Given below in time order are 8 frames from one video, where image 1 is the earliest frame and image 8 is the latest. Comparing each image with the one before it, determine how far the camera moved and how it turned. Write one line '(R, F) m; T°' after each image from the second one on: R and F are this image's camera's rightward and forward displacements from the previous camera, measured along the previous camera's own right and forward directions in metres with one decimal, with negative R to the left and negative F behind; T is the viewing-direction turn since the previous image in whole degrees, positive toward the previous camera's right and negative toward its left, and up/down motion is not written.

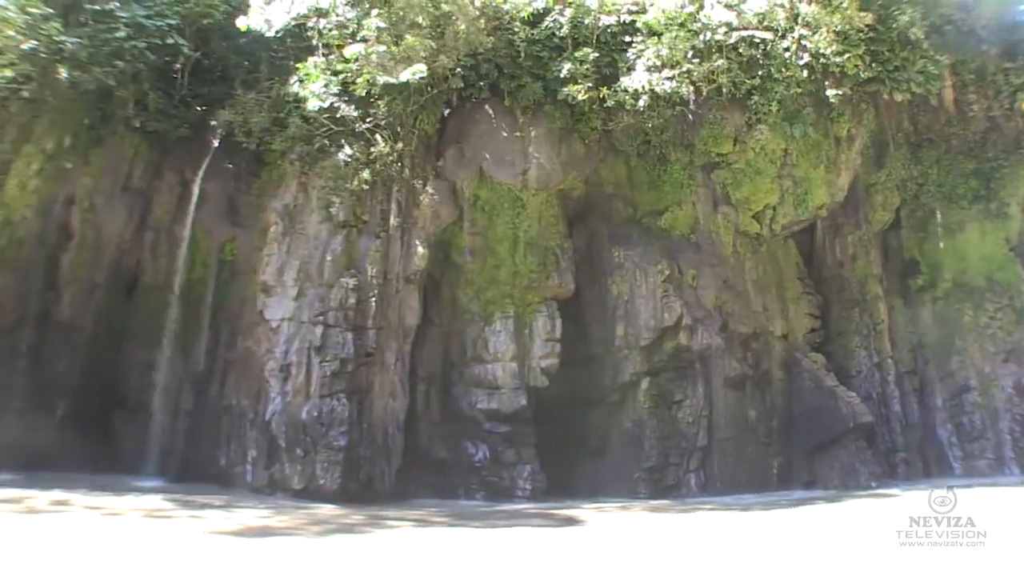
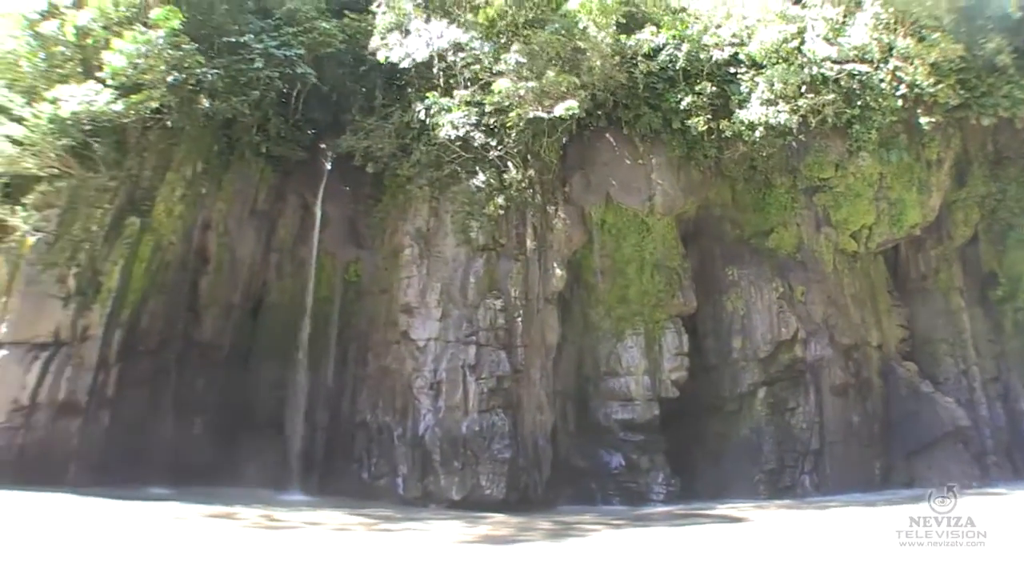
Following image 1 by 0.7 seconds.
(-2.2, -0.6) m; +3°
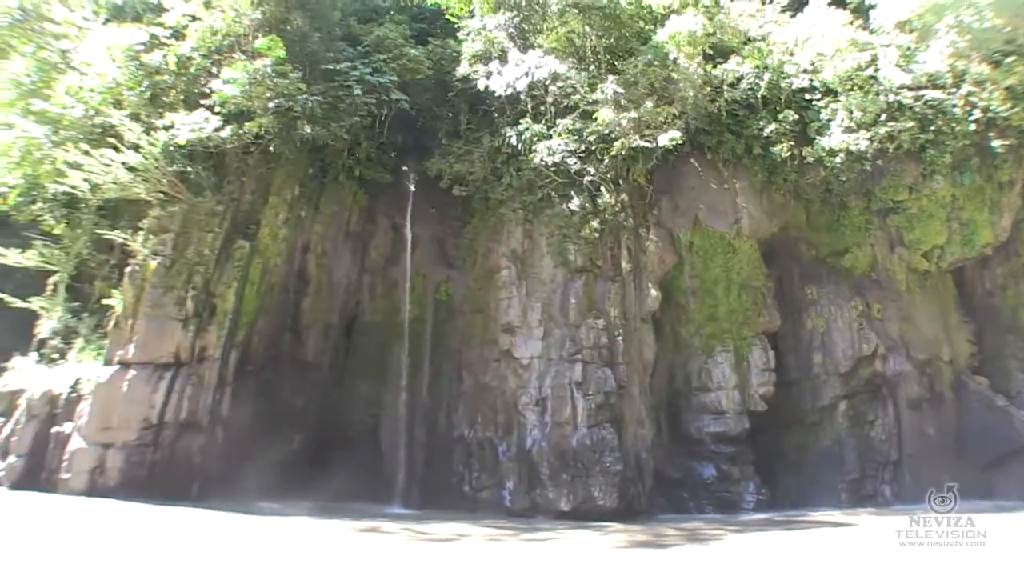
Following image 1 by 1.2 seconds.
(-1.6, -0.5) m; +1°
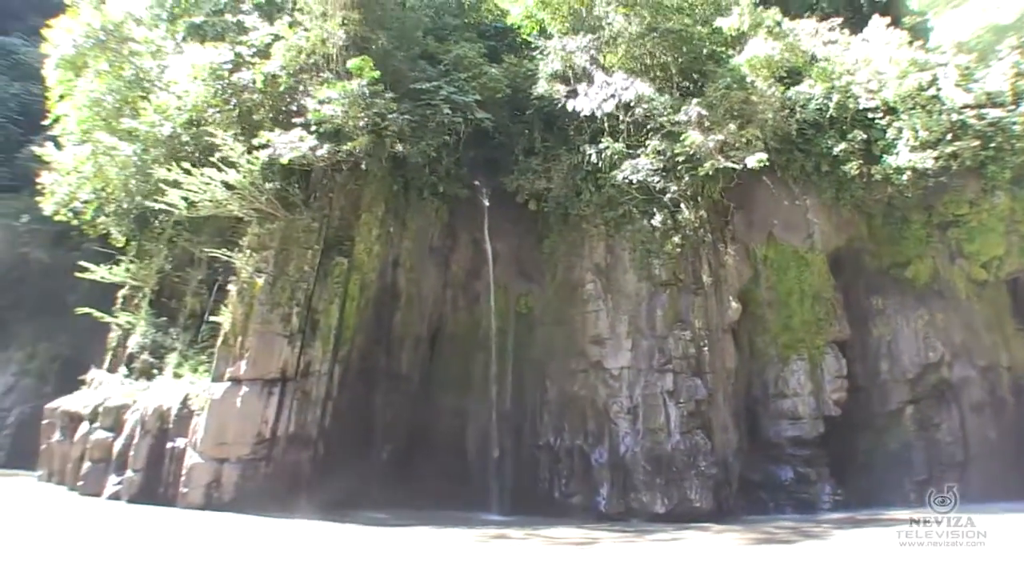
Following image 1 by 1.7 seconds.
(-1.6, -0.4) m; +2°
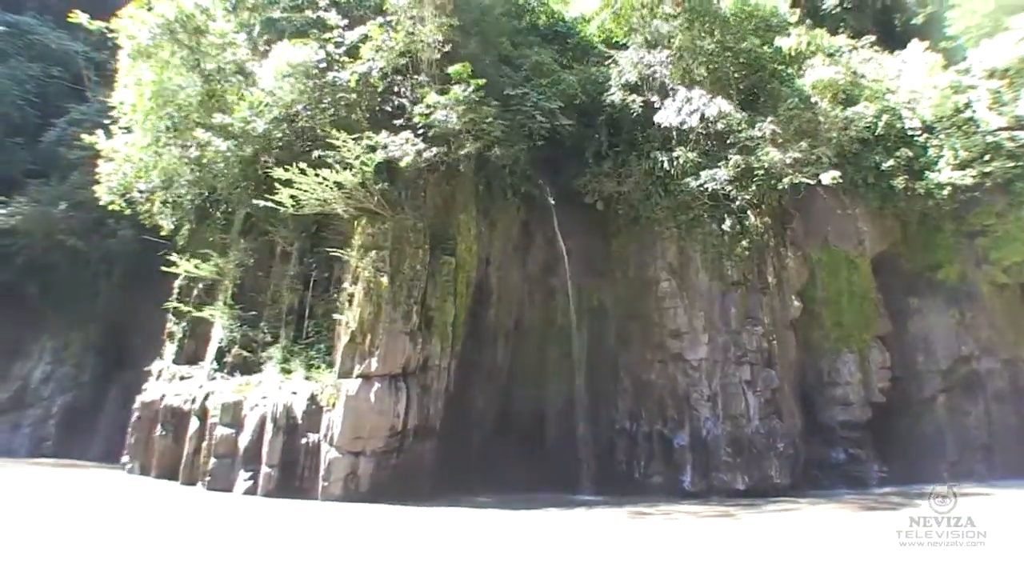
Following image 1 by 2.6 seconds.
(-2.9, -0.6) m; +7°
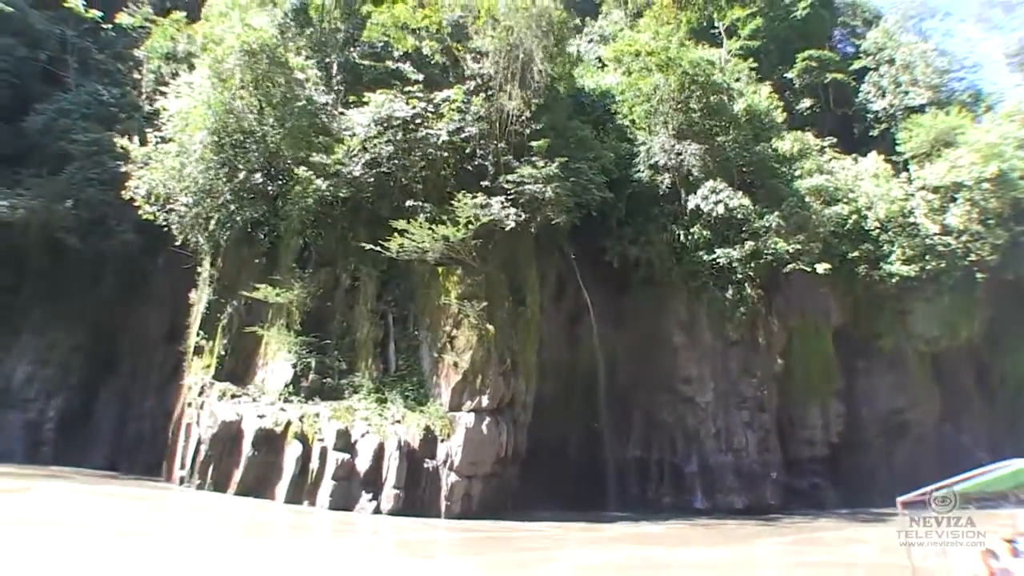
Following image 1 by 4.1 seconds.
(-4.4, -1.3) m; +13°
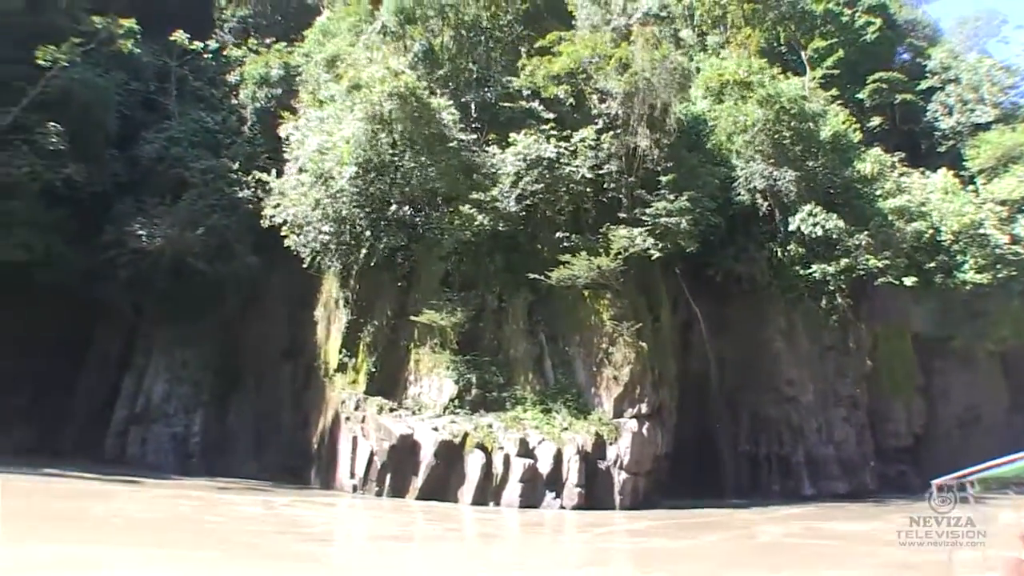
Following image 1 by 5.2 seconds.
(-2.8, -1.7) m; +1°
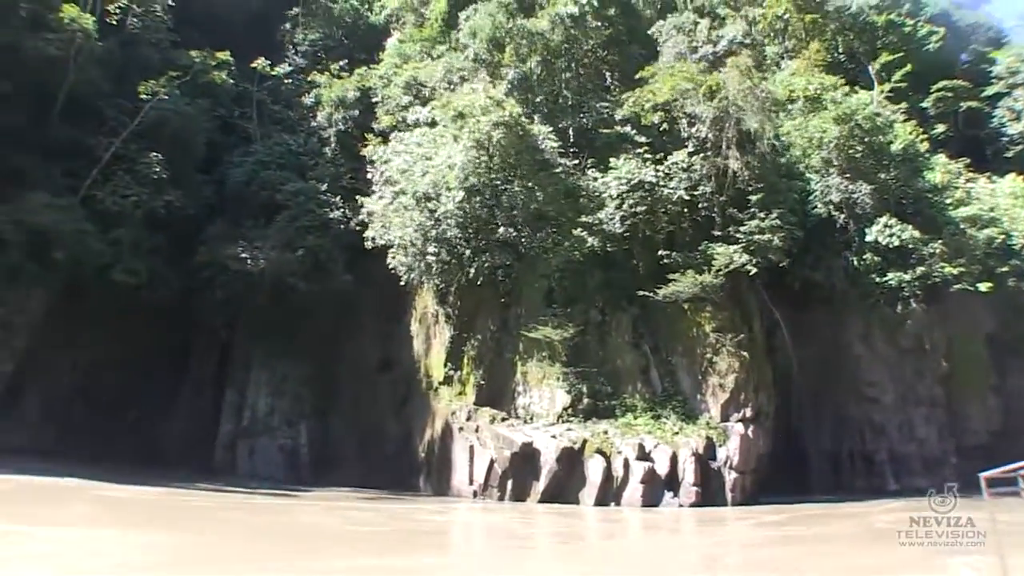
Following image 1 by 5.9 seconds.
(-1.8, -1.2) m; -1°
